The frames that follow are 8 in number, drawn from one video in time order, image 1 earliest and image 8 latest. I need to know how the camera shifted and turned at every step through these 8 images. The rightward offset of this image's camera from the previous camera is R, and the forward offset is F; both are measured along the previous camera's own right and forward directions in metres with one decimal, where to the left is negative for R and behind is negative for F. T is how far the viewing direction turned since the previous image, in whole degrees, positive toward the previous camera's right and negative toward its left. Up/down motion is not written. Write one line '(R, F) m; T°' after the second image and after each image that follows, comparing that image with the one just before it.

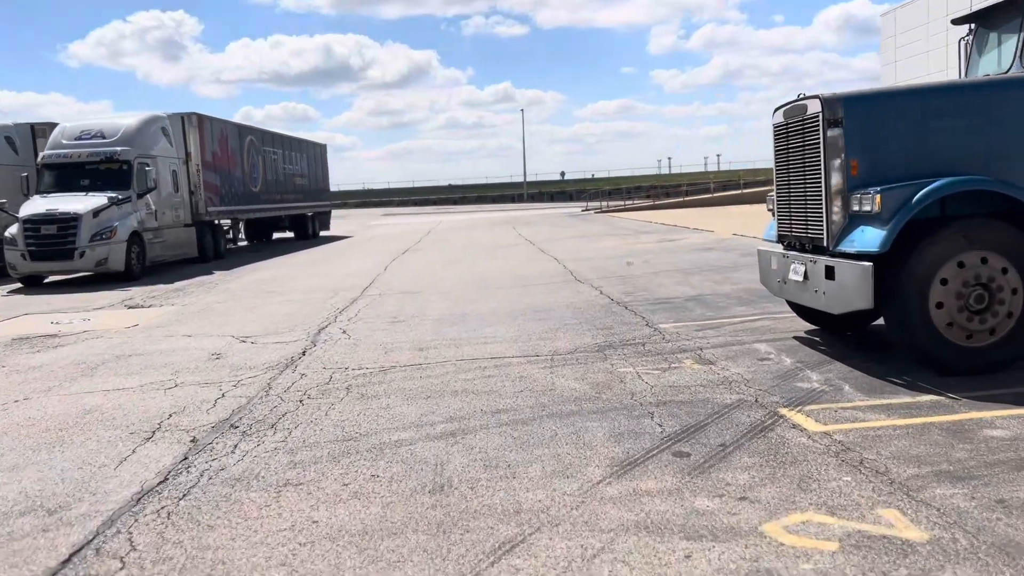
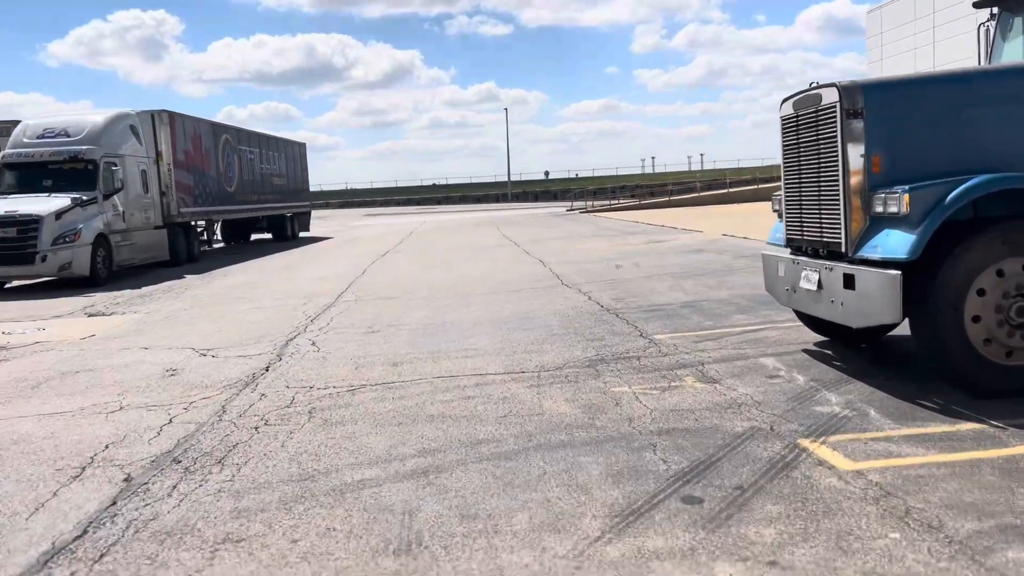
(0.0, +0.7) m; +1°
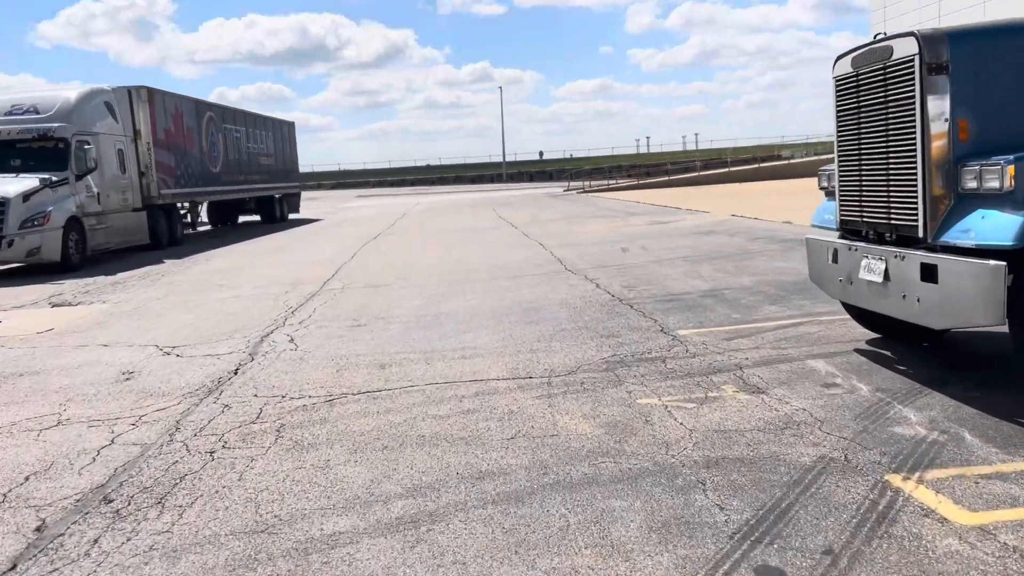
(-0.1, +1.0) m; 0°
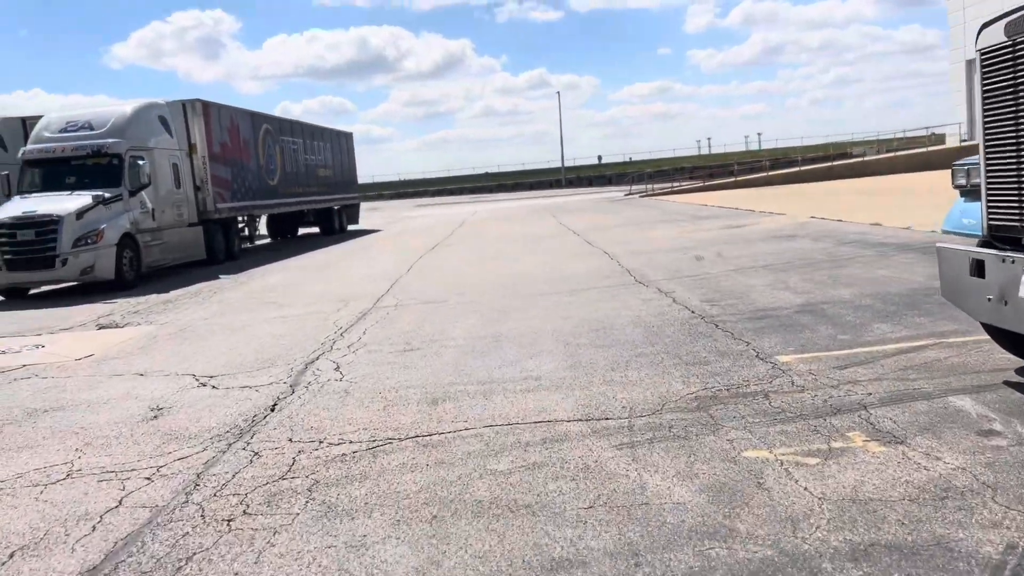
(-0.1, +0.9) m; -4°
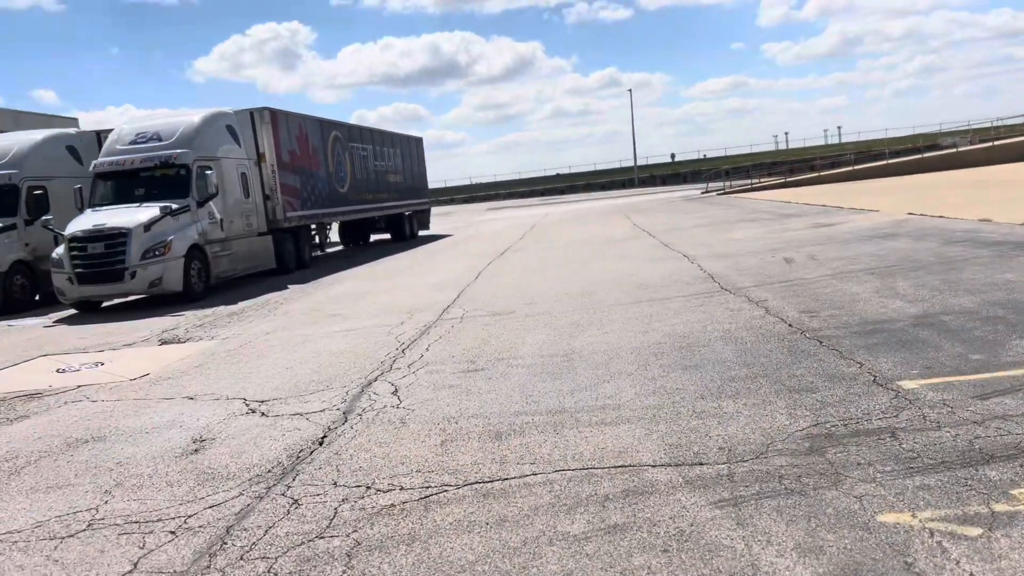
(0.0, +0.7) m; -5°
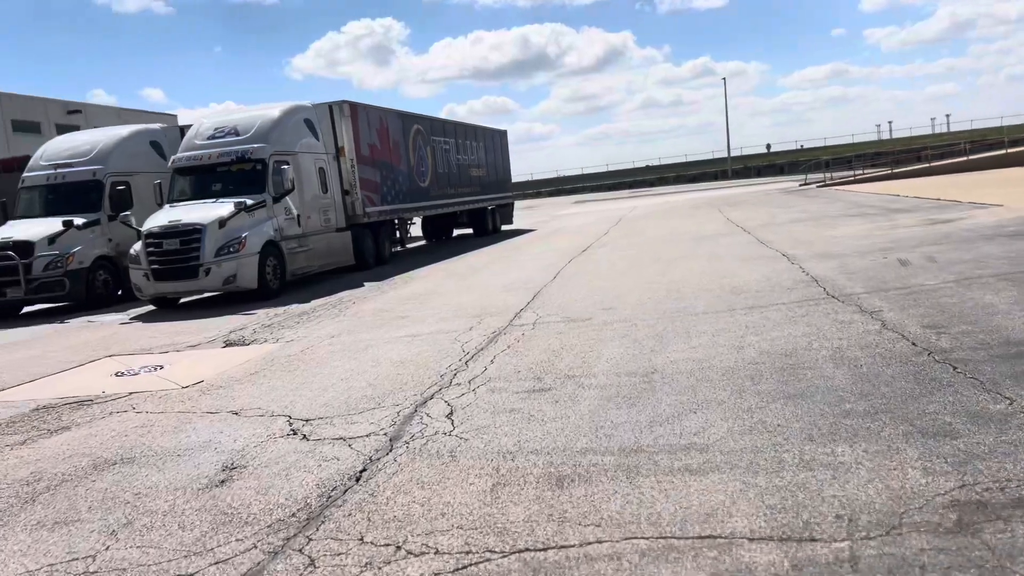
(+0.1, +0.8) m; -6°
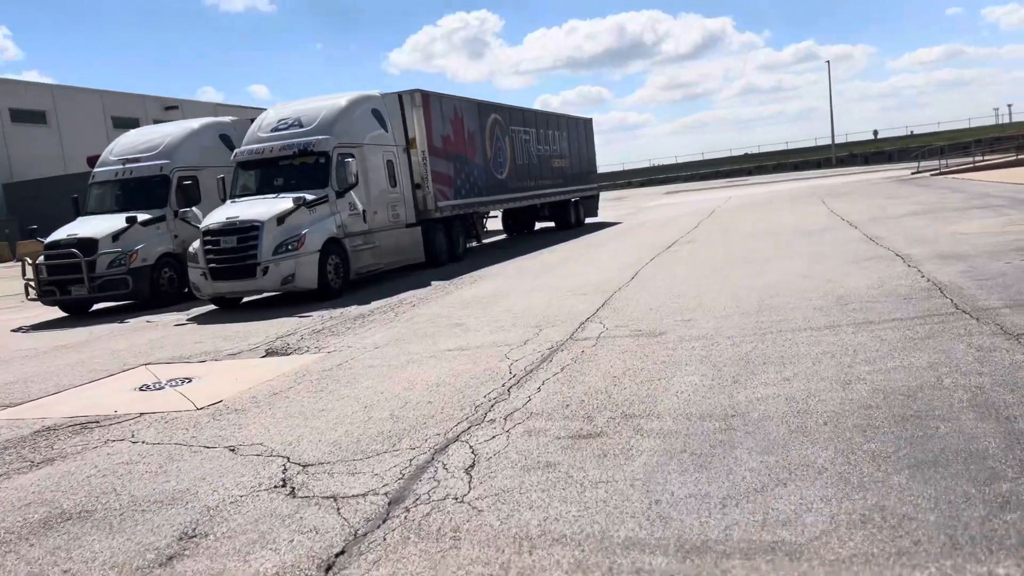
(+0.3, +1.2) m; -6°
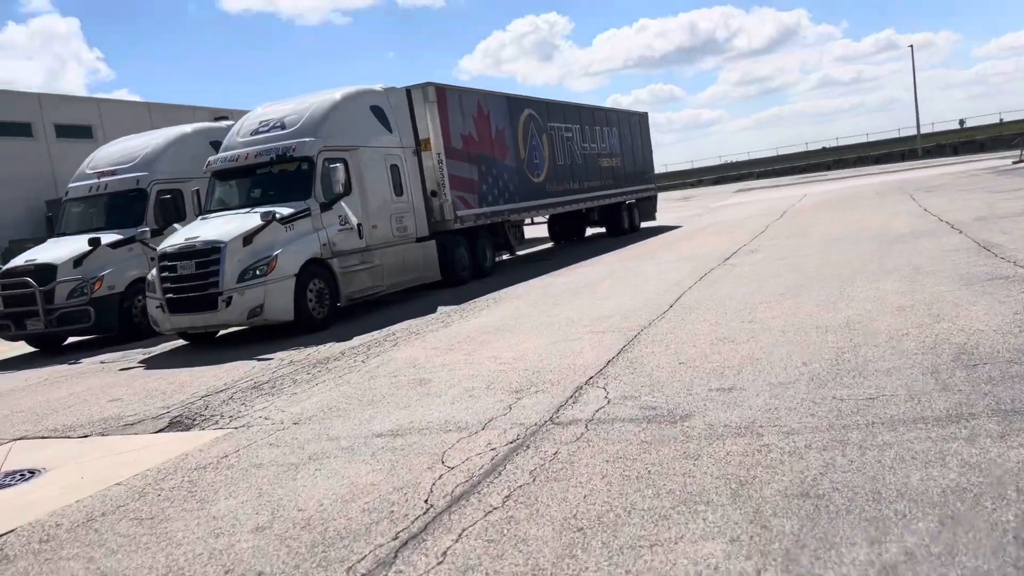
(+0.8, +2.7) m; -5°
